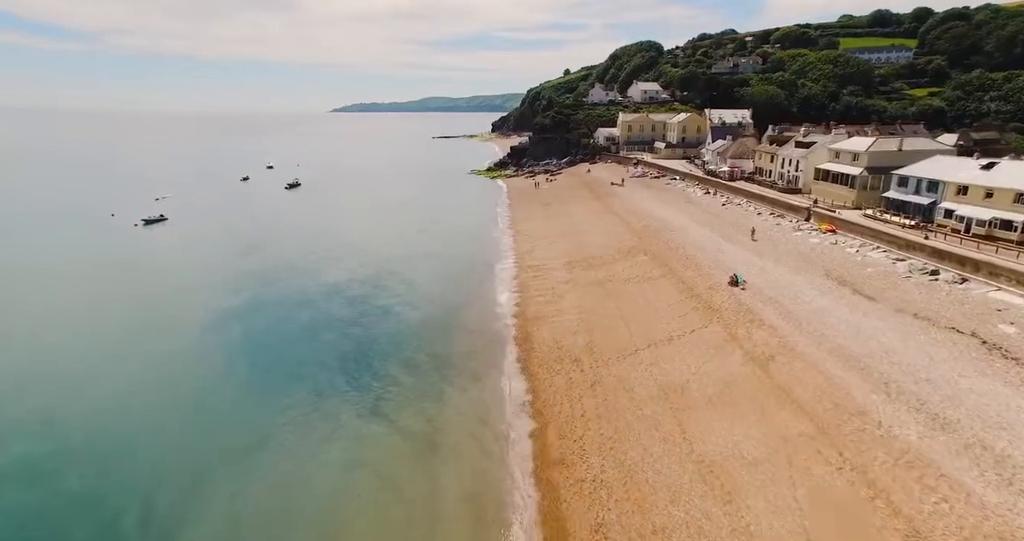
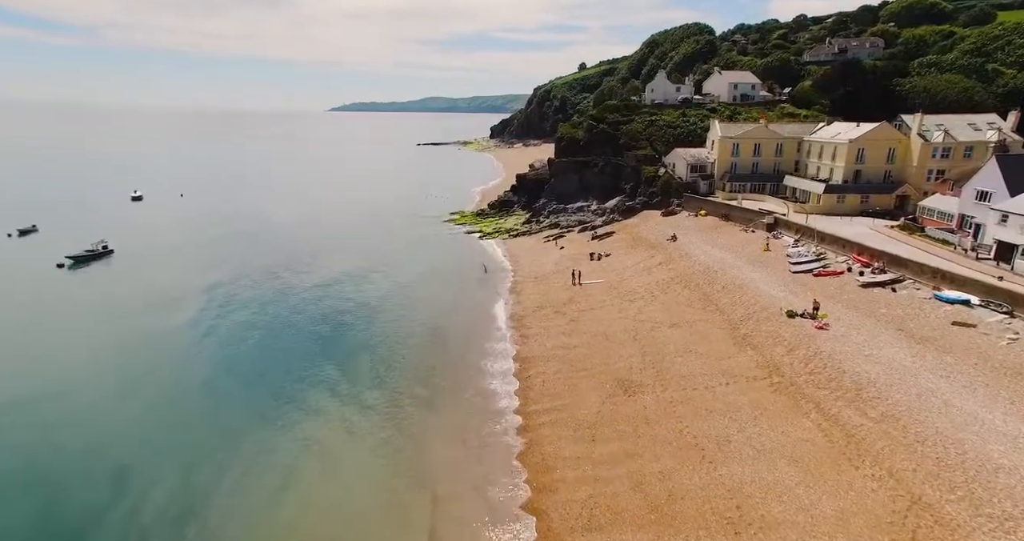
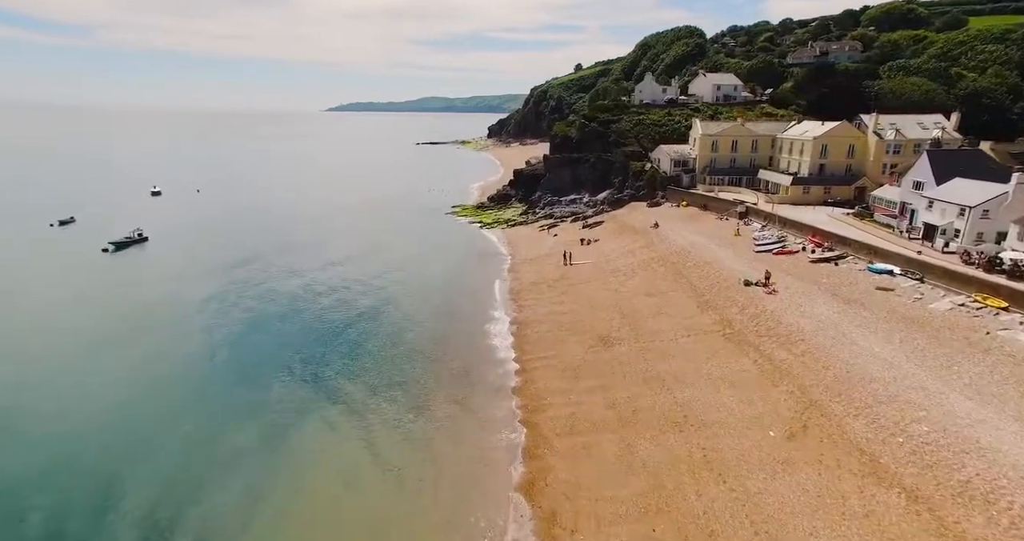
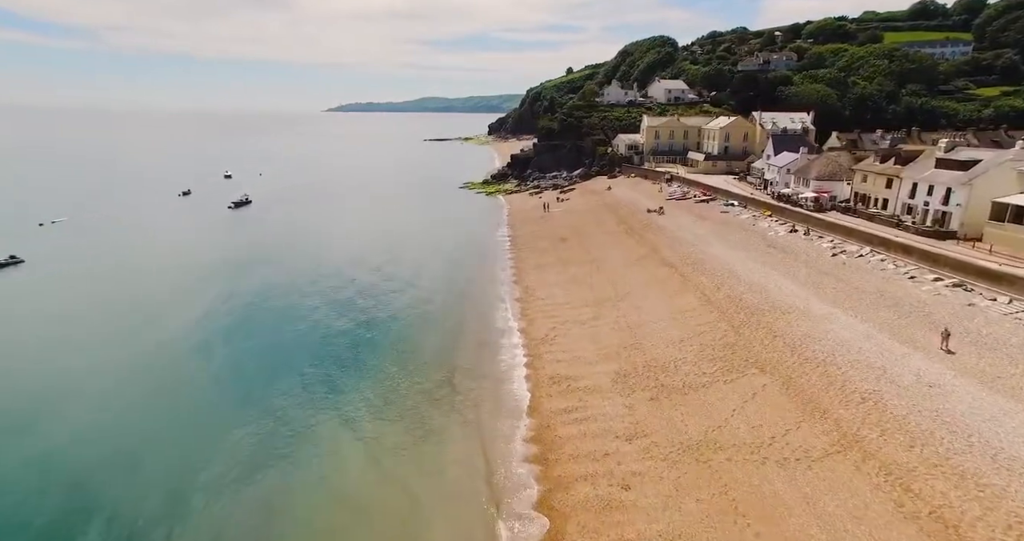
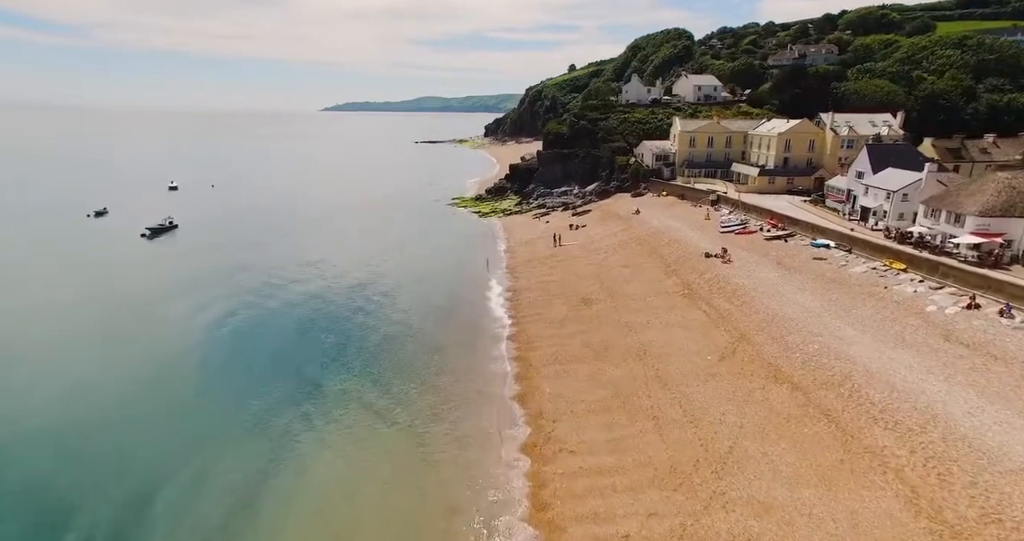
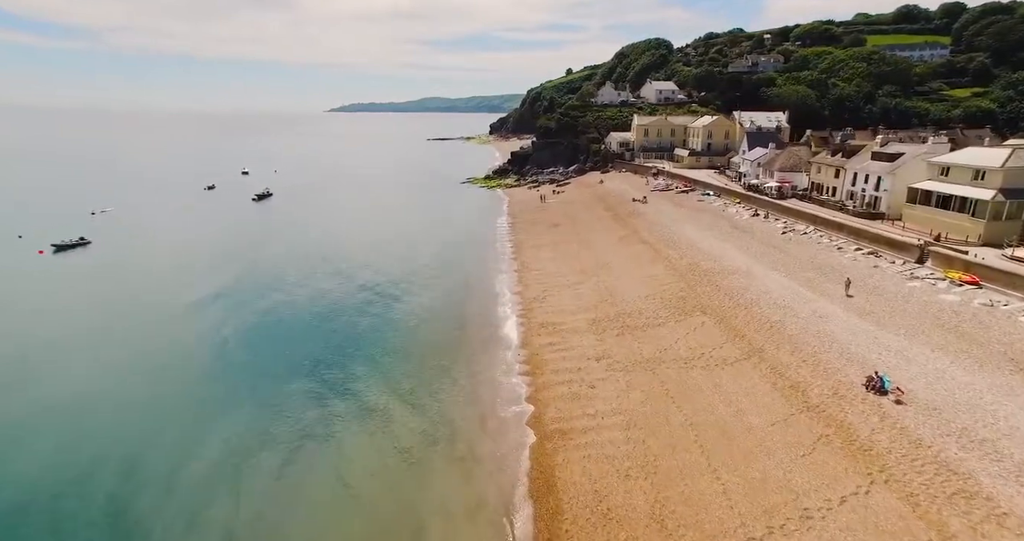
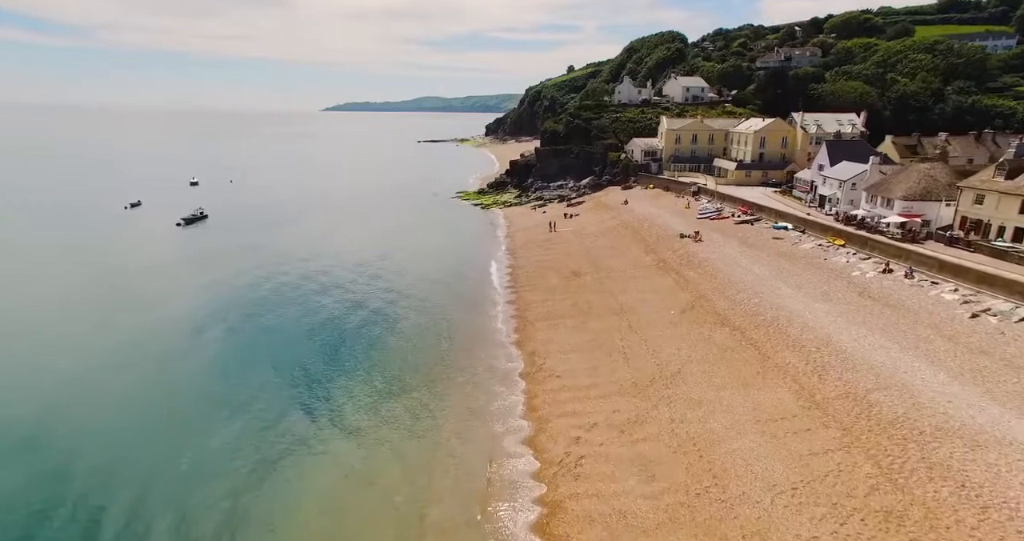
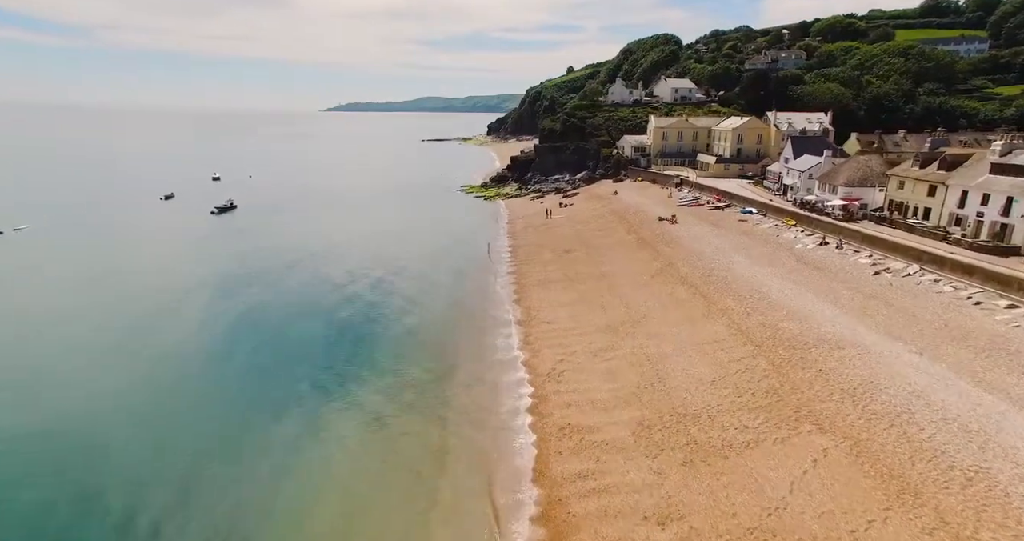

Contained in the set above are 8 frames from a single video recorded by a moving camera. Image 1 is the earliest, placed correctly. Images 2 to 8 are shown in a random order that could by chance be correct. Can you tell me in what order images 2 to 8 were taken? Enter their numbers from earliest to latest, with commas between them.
6, 4, 8, 7, 5, 3, 2
